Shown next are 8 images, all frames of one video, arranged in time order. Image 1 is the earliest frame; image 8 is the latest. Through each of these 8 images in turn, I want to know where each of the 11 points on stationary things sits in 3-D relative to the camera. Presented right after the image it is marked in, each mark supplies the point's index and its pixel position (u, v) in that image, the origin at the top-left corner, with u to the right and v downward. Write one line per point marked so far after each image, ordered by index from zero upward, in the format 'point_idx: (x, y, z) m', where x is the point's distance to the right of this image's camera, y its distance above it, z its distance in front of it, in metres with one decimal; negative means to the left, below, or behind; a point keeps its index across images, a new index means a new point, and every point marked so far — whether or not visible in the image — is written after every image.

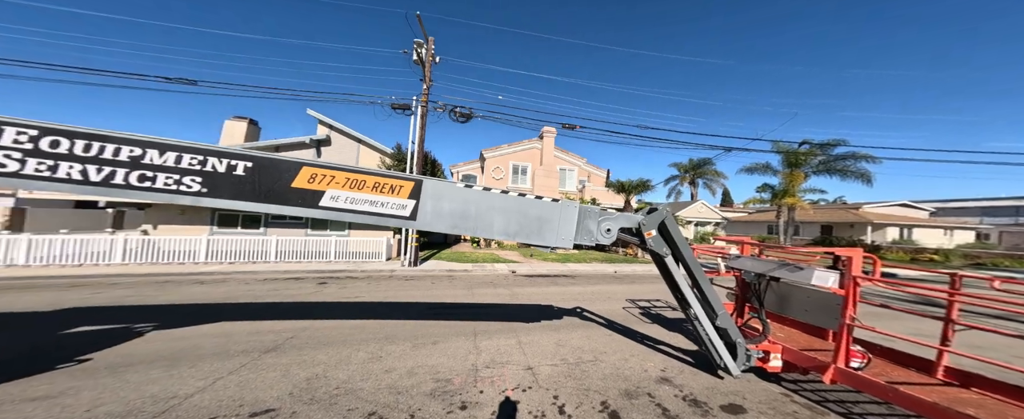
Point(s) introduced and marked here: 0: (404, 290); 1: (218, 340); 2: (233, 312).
0: (-2.2, -1.8, +5.8) m
1: (-3.4, -1.6, +3.3) m
2: (-4.2, -1.6, +4.3) m
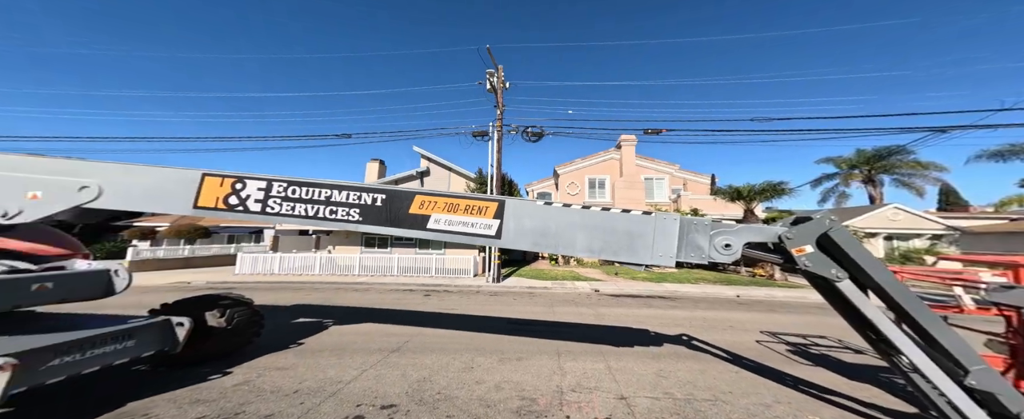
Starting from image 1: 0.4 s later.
0: (-0.4, -2.2, +6.1) m
1: (-2.3, -1.9, +4.0) m
2: (-2.8, -2.1, +5.1) m
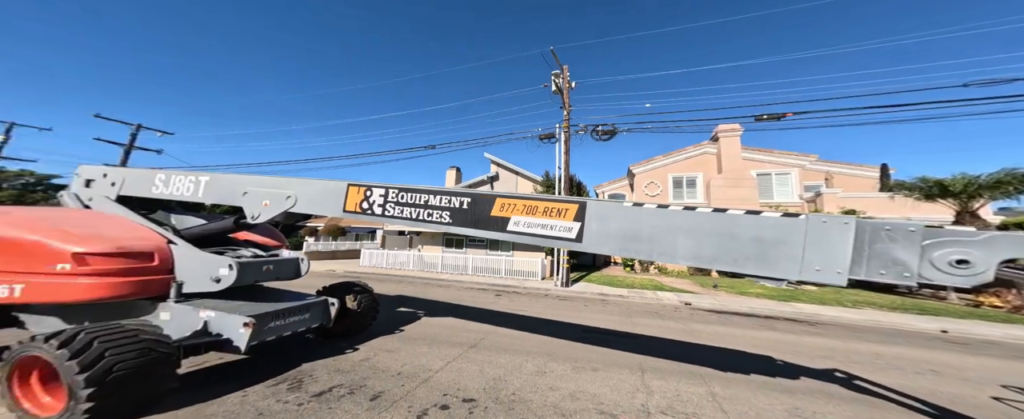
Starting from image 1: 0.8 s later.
0: (+1.1, -2.2, +6.0) m
1: (-1.2, -2.0, +4.4) m
2: (-1.4, -2.1, +5.6) m
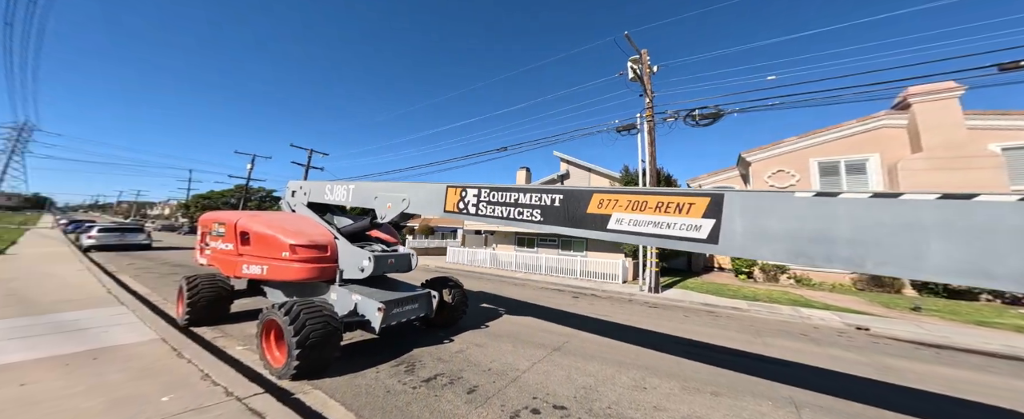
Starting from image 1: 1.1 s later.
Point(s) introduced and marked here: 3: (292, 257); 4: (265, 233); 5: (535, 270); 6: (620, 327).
0: (+2.8, -2.2, +5.4) m
1: (+0.1, -2.0, +4.5) m
2: (+0.3, -2.1, +5.7) m
3: (-3.2, -0.7, +4.0) m
4: (-3.9, -0.4, +4.3) m
5: (+1.0, -2.8, +12.5) m
6: (+1.9, -2.1, +4.8) m
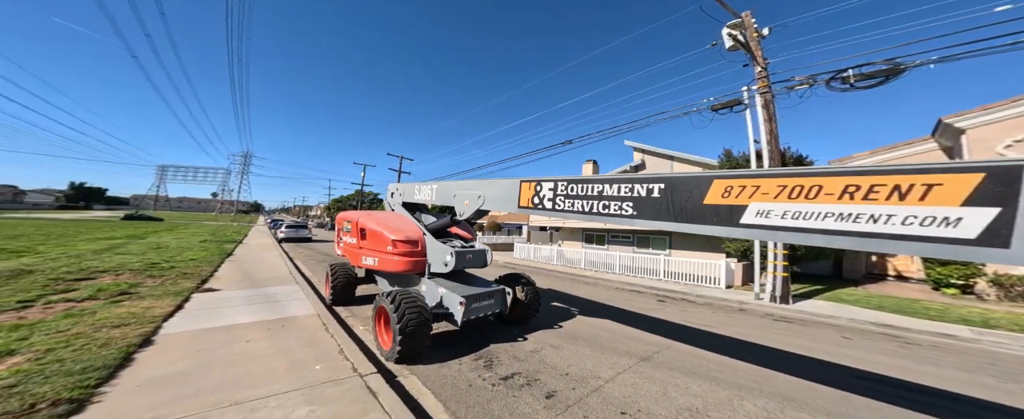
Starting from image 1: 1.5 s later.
0: (+4.1, -2.0, +4.4) m
1: (+1.3, -1.9, +4.1) m
2: (+1.8, -2.0, +5.3) m
3: (-2.0, -0.7, +4.5) m
4: (-2.6, -0.4, +4.9) m
5: (+4.2, -2.6, +11.7) m
6: (+3.1, -2.0, +4.0) m
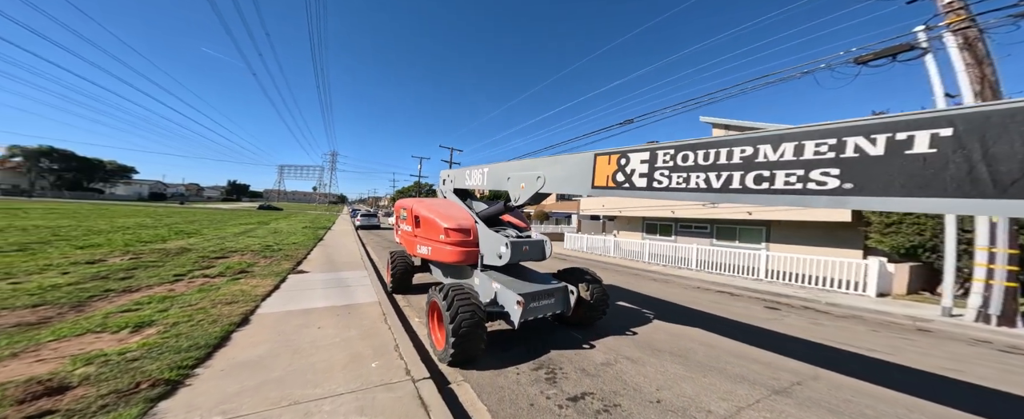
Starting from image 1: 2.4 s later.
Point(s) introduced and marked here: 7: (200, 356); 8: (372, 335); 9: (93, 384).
0: (+5.0, -1.8, +3.0) m
1: (+2.2, -1.7, +3.3) m
2: (+2.8, -1.8, +4.3) m
3: (-1.1, -0.5, +4.2) m
4: (-1.6, -0.1, +4.7) m
5: (+6.4, -2.0, +10.2) m
6: (+3.9, -1.7, +2.8) m
7: (-3.1, -1.5, +2.6) m
8: (-1.9, -1.6, +3.4) m
9: (-3.3, -1.4, +2.1) m
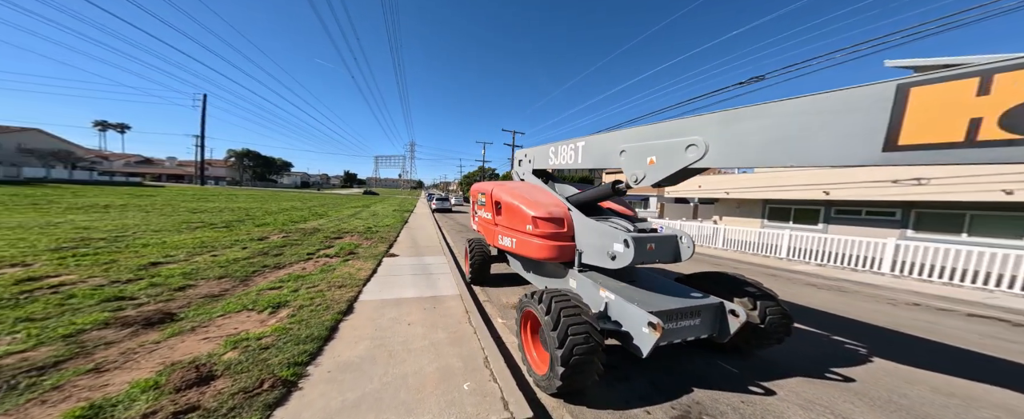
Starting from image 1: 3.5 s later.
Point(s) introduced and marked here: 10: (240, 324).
0: (+5.9, -1.8, +0.9) m
1: (+3.3, -1.7, +1.9) m
2: (+4.2, -1.7, +2.7) m
3: (+0.3, -0.4, +3.6) m
4: (0.0, 0.0, +4.2) m
5: (+9.2, -1.5, +7.4) m
6: (+4.8, -1.8, +0.9) m
7: (-2.0, -1.4, +2.7) m
8: (-0.6, -1.6, +3.1) m
9: (-2.3, -1.4, +2.2) m
10: (-3.2, -1.3, +3.1) m
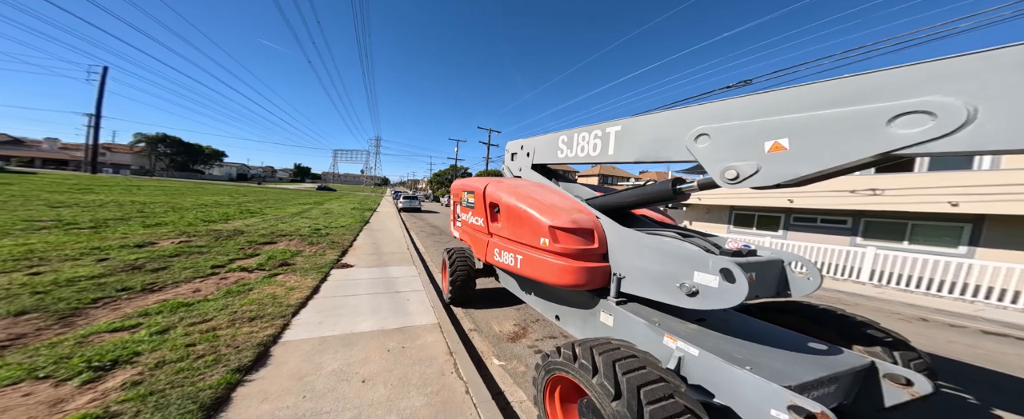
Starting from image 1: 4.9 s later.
0: (+6.2, -1.9, +0.7) m
1: (+3.5, -1.8, +1.3) m
2: (+4.3, -1.8, +2.3) m
3: (+0.4, -0.4, +2.6) m
4: (0.0, 0.0, +3.2) m
5: (+8.6, -1.8, +7.6) m
6: (+5.2, -1.9, +0.6) m
7: (-1.8, -1.4, +1.4) m
8: (-0.5, -1.6, +2.1) m
9: (-2.1, -1.4, +0.9) m
10: (-3.0, -1.3, +1.6) m
